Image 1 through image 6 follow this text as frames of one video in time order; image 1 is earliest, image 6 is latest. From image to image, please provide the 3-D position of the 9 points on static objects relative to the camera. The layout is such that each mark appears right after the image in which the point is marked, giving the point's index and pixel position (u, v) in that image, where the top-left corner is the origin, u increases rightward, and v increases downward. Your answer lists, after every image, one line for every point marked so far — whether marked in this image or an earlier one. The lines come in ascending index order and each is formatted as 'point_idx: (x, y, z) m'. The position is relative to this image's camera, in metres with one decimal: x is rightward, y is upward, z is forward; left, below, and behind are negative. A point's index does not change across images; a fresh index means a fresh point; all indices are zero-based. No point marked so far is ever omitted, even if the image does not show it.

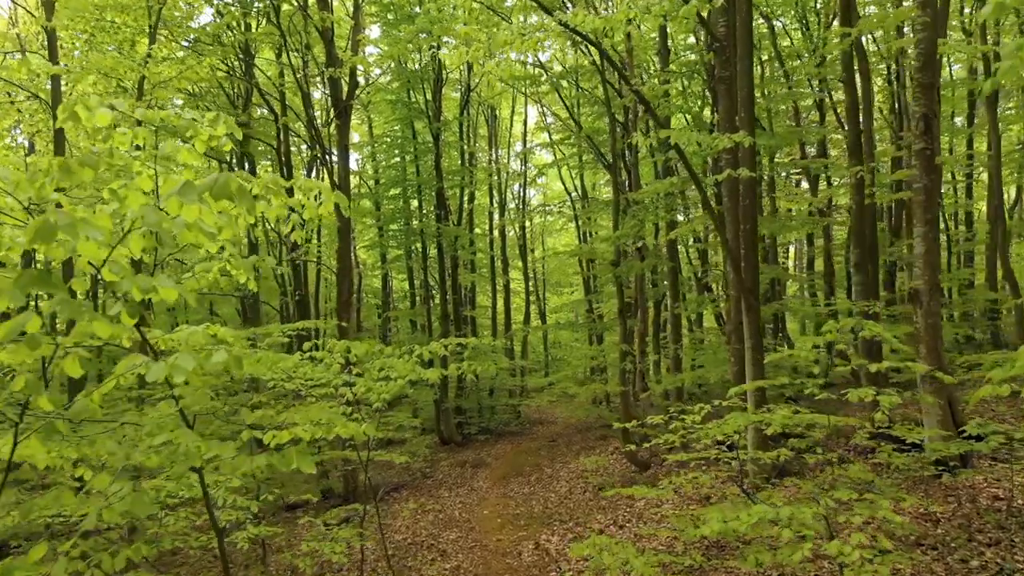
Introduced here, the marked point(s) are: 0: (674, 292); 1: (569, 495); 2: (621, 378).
0: (+3.5, -0.1, +12.6) m
1: (+1.0, -3.7, +10.5) m
2: (+2.2, -1.8, +11.9) m
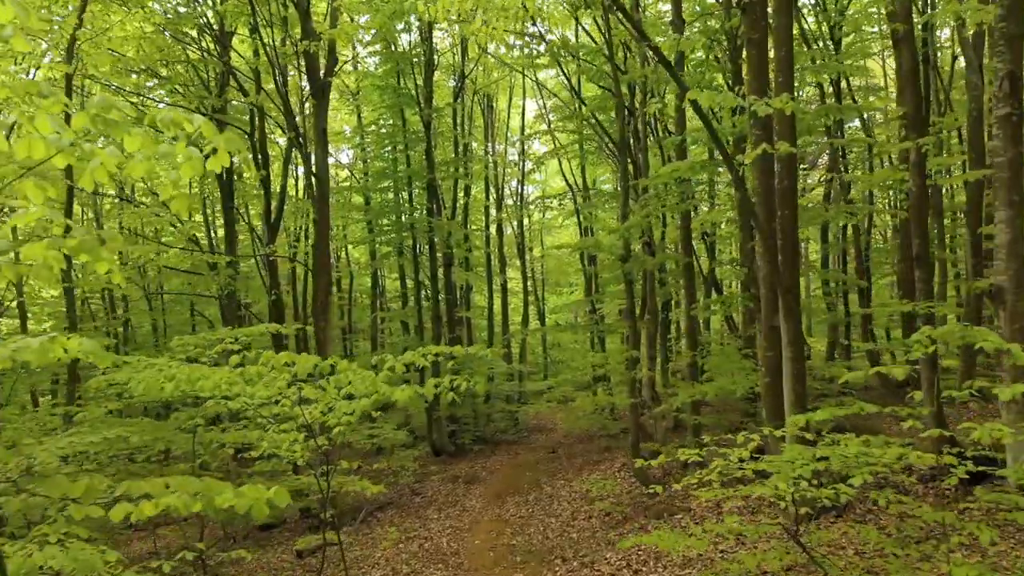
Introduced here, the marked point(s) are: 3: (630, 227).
0: (+3.4, 0.0, +11.3) m
1: (+0.9, -3.7, +9.2) m
2: (+2.1, -1.8, +10.7) m
3: (+2.0, +1.0, +10.0) m
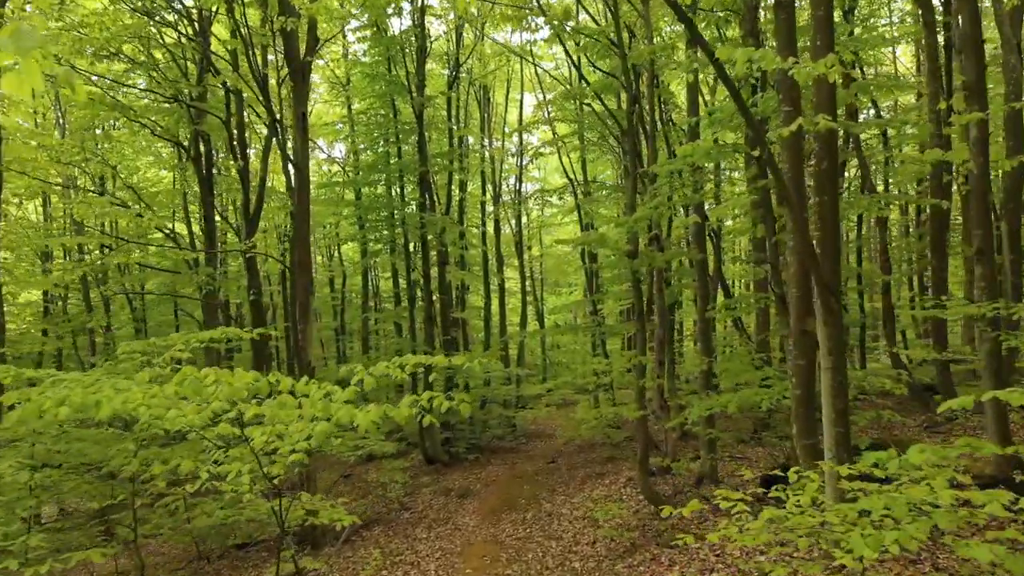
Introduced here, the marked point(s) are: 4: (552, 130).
0: (+3.3, 0.0, +10.4) m
1: (+0.9, -3.6, +8.3) m
2: (+2.1, -1.8, +9.8) m
3: (+1.9, +1.0, +9.1) m
4: (+1.2, +4.7, +17.6) m
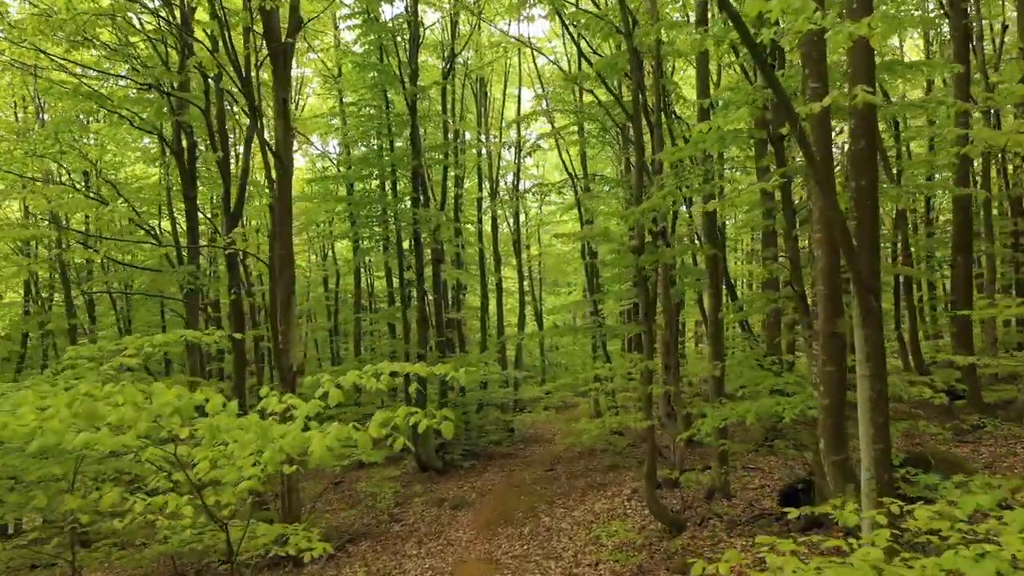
0: (+3.3, 0.0, +9.7) m
1: (+0.8, -3.6, +7.6) m
2: (+2.0, -1.8, +9.1) m
3: (+1.9, +1.1, +8.4) m
4: (+1.1, +4.7, +16.9) m
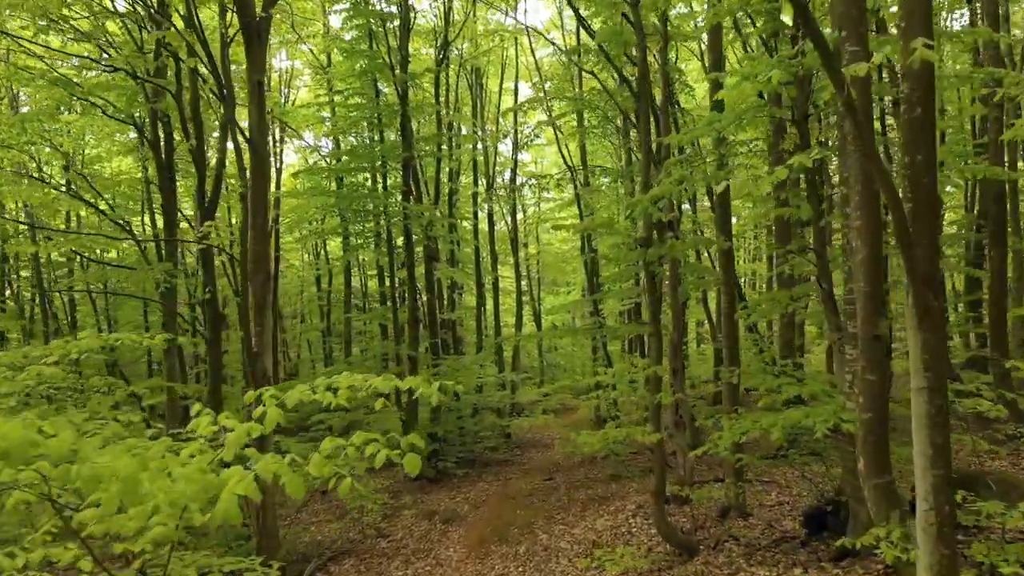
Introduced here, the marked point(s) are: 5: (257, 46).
0: (+3.2, 0.0, +9.0) m
1: (+0.7, -3.6, +6.8) m
2: (+1.9, -1.7, +8.3) m
3: (+1.8, +1.1, +7.6) m
4: (+1.0, +4.7, +16.1) m
5: (-3.9, +3.7, +9.0) m
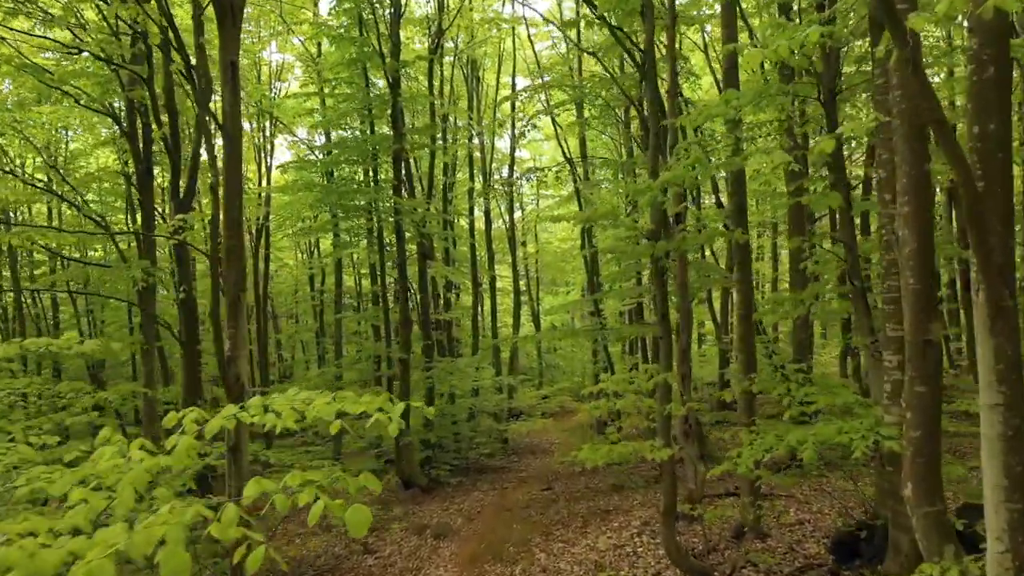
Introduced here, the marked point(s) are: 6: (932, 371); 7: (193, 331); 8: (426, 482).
0: (+3.1, +0.1, +8.3) m
1: (+0.7, -3.6, +6.1) m
2: (+1.9, -1.7, +7.6) m
3: (+1.7, +1.1, +6.9) m
4: (+0.9, +4.8, +15.4) m
5: (-3.9, +3.7, +8.3) m
6: (+3.0, -0.6, +4.2) m
7: (-5.6, -0.8, +10.4) m
8: (-2.0, -4.4, +13.5) m
